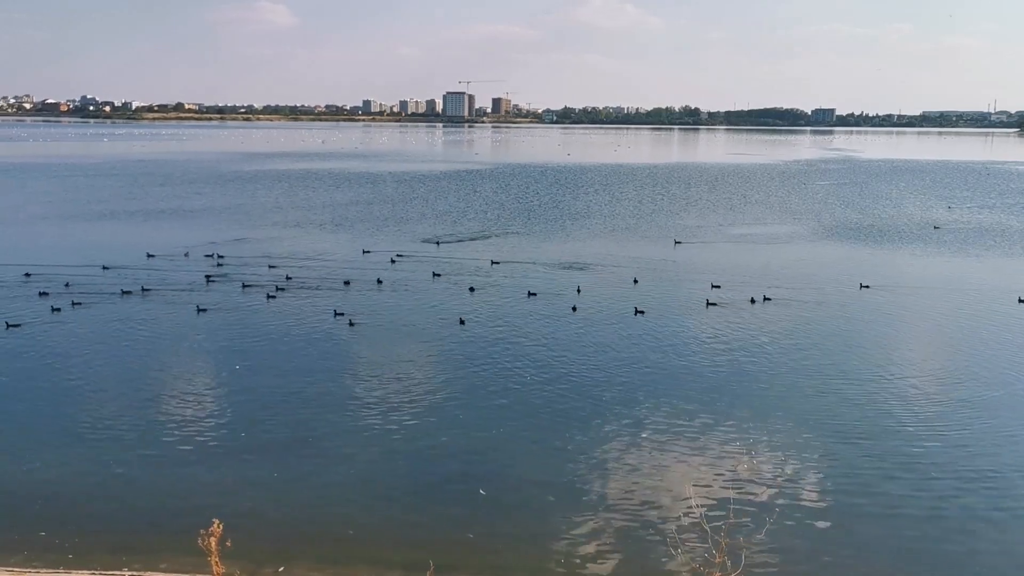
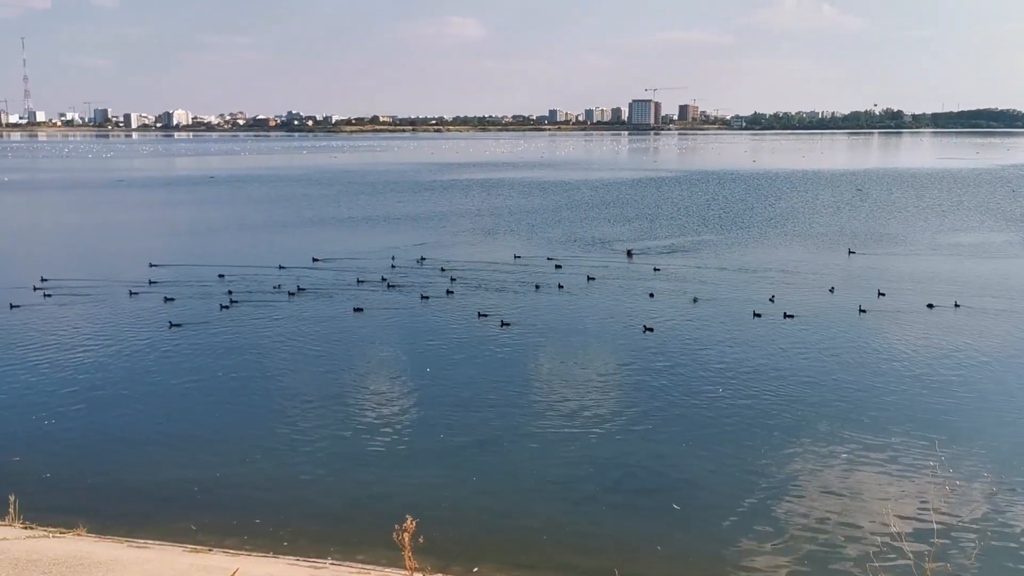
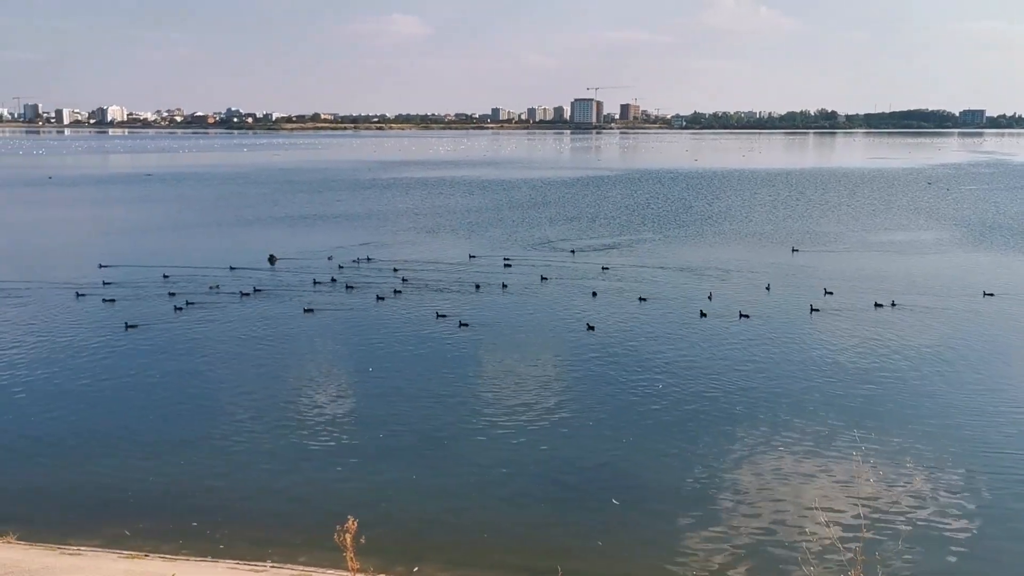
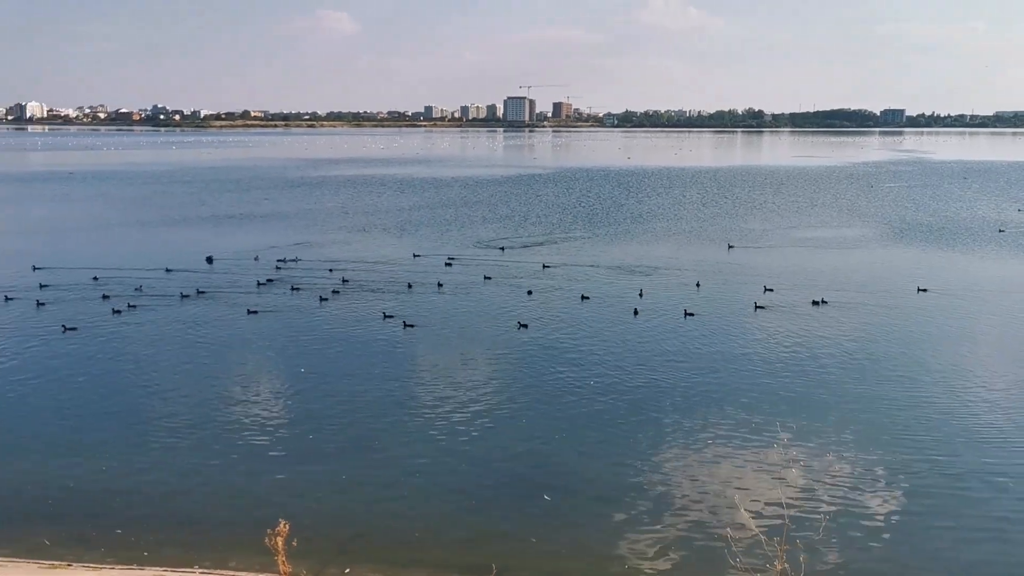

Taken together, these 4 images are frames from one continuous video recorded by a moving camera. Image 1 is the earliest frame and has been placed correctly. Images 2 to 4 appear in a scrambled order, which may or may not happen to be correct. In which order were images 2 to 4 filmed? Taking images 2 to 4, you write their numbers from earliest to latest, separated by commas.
4, 3, 2
